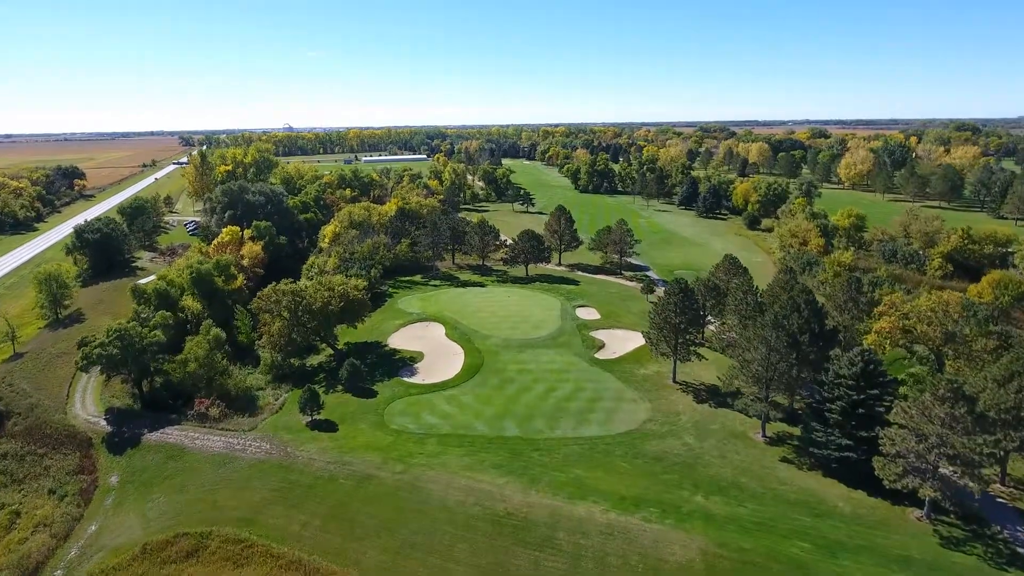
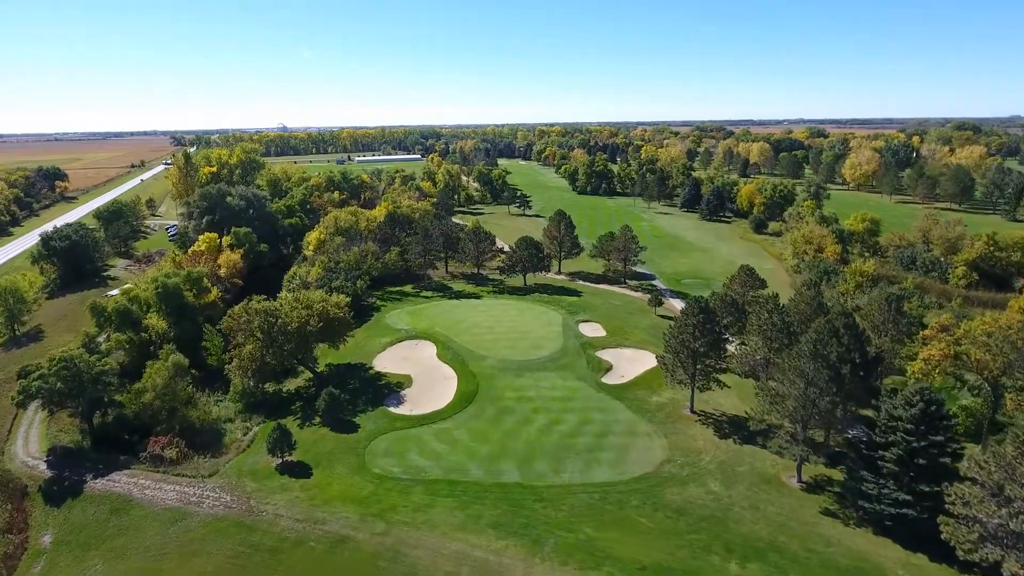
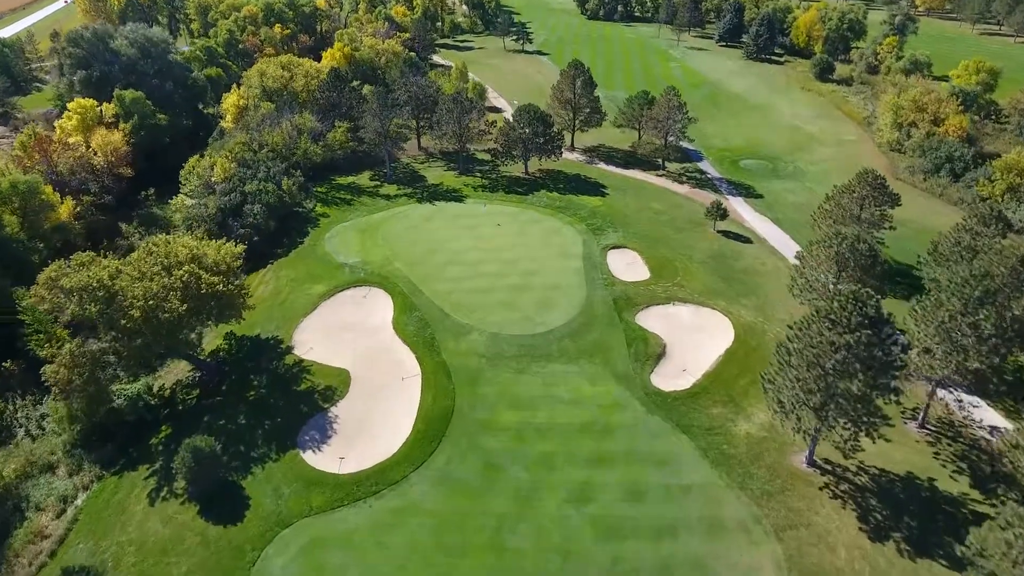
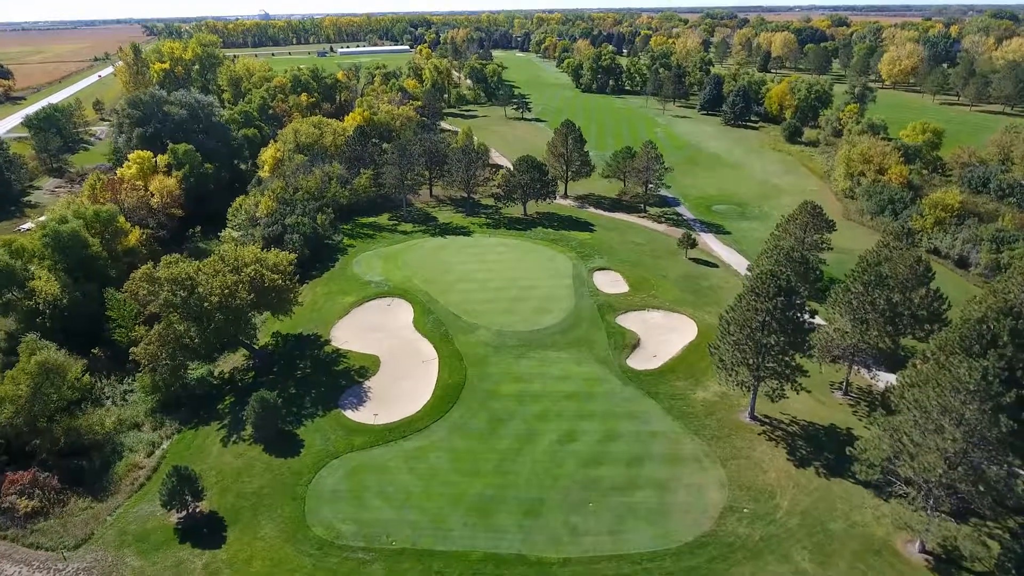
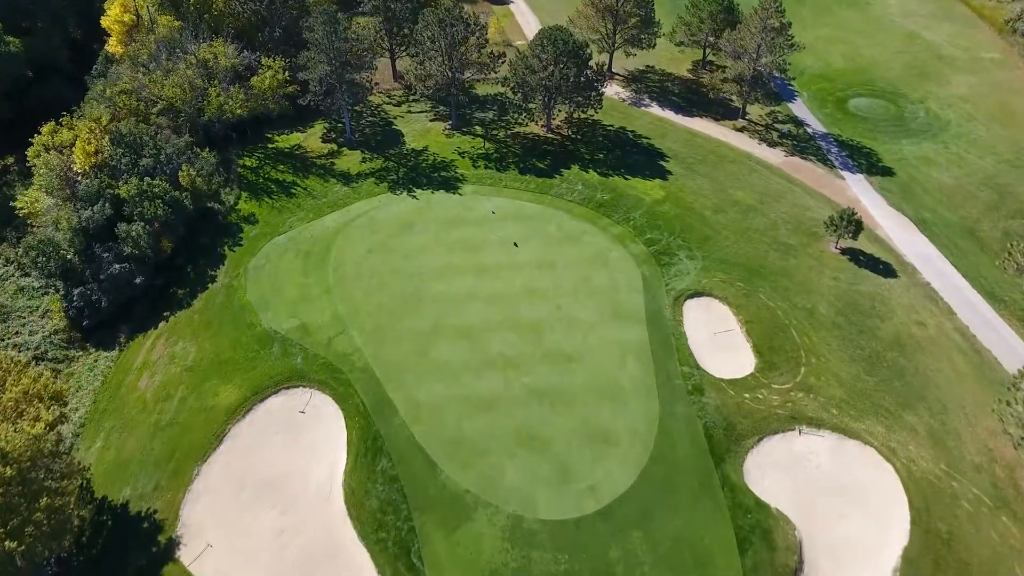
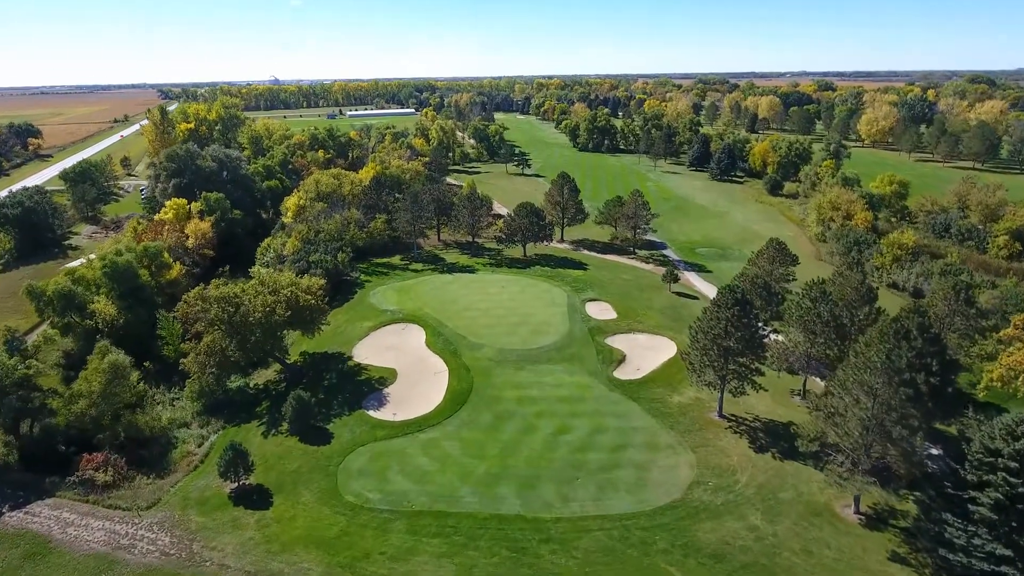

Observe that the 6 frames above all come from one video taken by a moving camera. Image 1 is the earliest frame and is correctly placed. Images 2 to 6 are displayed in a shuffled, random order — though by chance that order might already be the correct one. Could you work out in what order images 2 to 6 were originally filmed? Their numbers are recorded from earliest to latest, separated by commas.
2, 6, 4, 3, 5
